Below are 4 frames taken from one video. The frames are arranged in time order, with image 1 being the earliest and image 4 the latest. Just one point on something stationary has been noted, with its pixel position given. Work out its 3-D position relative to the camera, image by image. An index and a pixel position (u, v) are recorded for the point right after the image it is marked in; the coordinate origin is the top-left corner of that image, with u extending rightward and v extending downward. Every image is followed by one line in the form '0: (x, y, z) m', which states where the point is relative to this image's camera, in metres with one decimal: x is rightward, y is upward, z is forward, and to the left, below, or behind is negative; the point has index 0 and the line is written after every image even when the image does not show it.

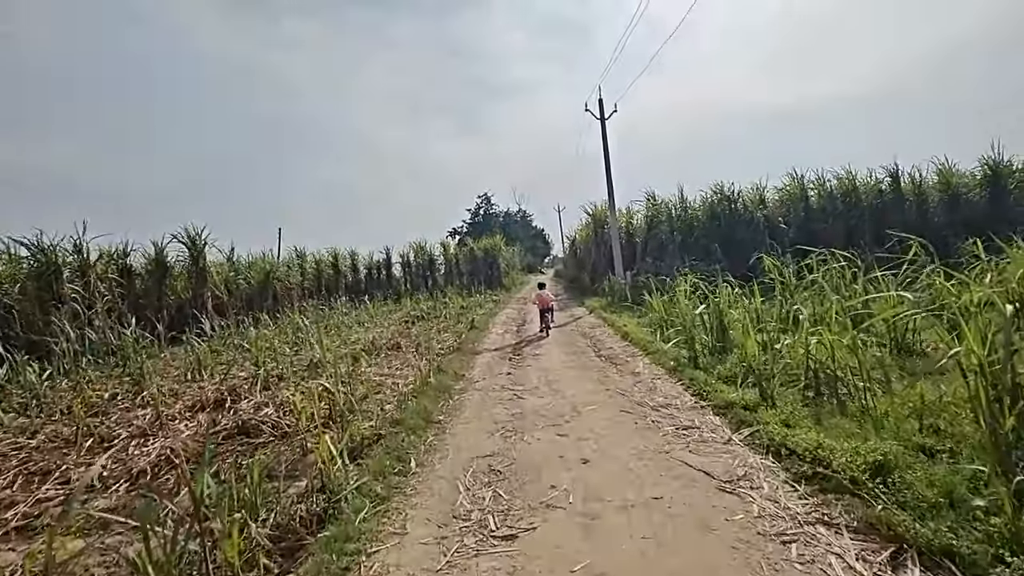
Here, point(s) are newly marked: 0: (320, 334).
0: (-5.5, -1.4, +14.9) m
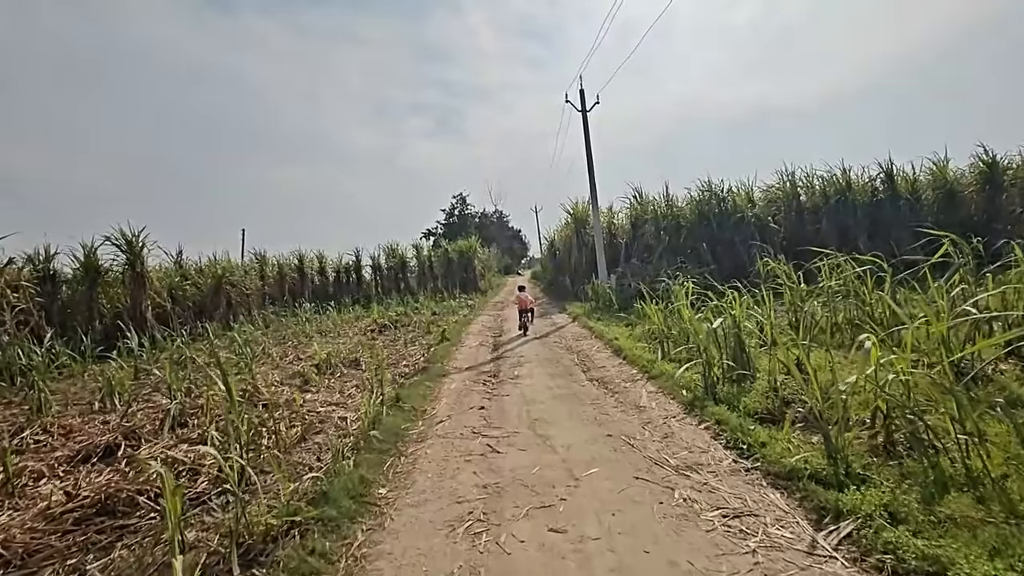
0: (-6.1, -1.6, +13.3) m
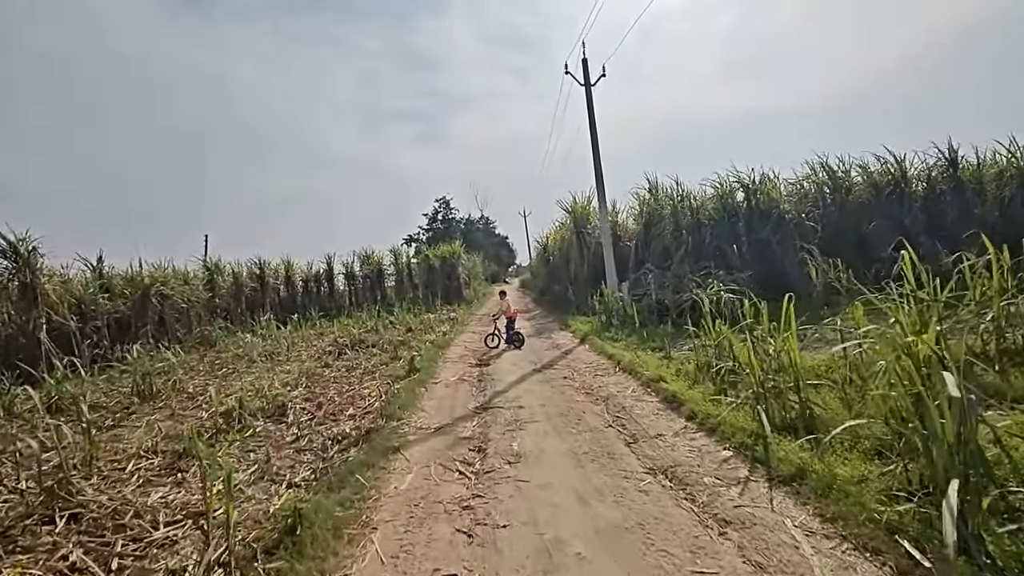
0: (-6.3, -1.9, +10.2) m
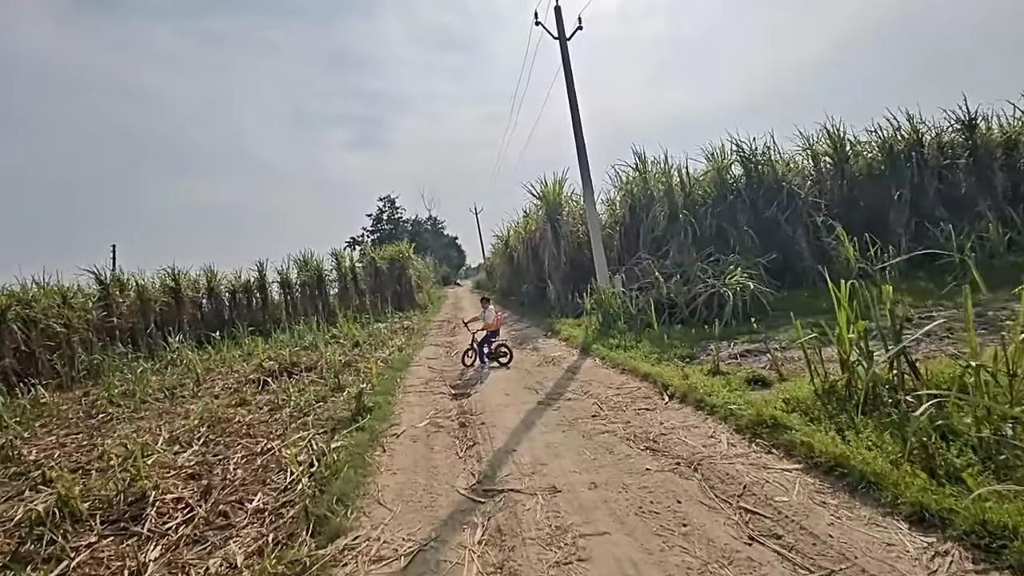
0: (-6.5, -2.1, +7.1) m
